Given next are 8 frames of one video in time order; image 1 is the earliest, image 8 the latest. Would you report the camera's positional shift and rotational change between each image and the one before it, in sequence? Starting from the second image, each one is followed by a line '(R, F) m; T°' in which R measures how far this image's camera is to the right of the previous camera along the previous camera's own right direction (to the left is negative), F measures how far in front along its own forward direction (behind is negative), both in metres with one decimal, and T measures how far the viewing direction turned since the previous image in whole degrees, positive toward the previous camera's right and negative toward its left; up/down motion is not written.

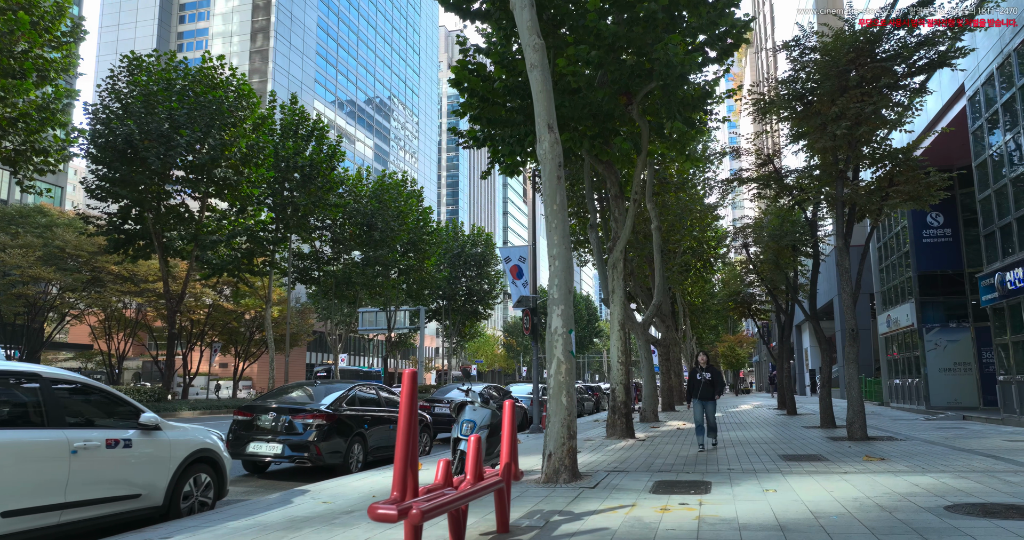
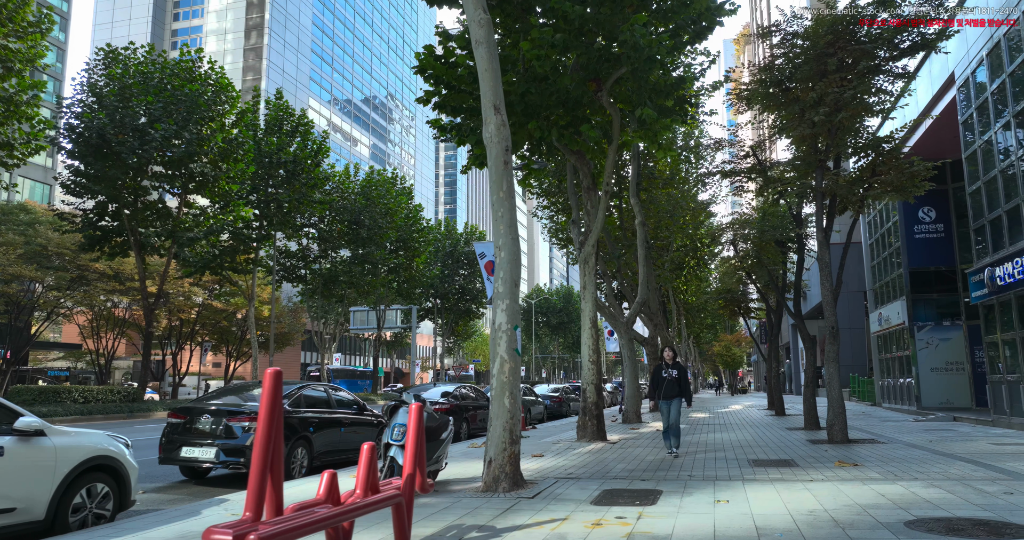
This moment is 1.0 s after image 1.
(+0.6, +0.6) m; 0°
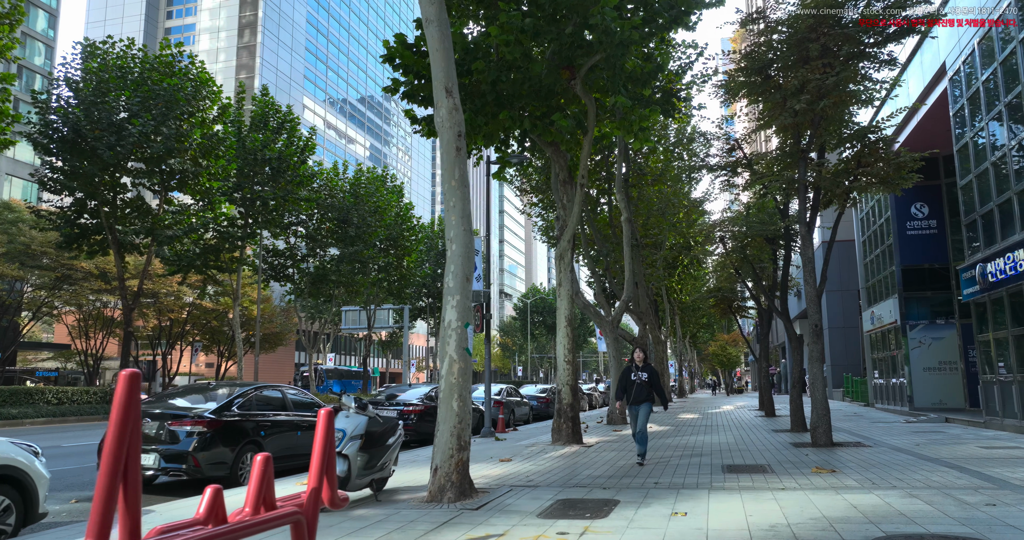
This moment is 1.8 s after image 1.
(+0.5, +0.5) m; 0°
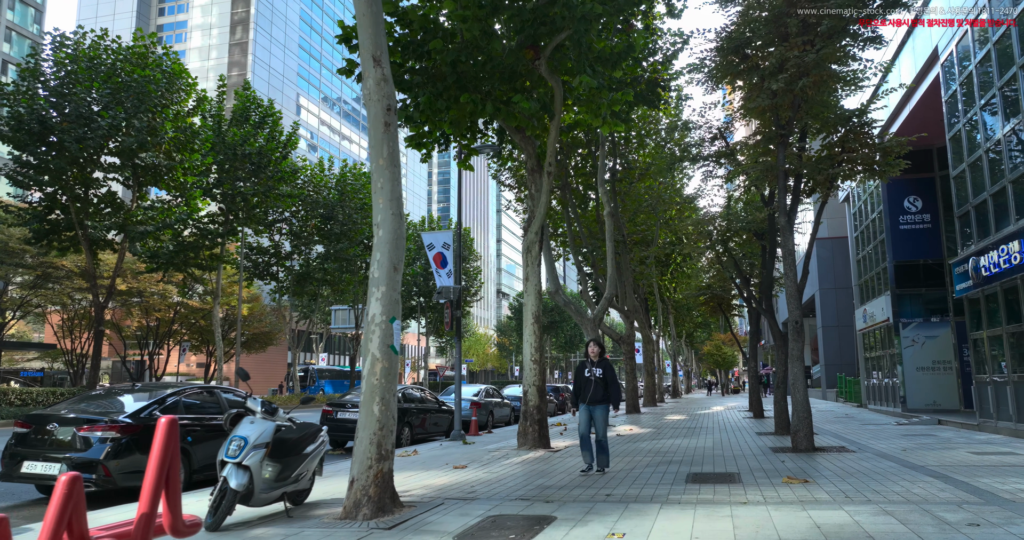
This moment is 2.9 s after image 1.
(+0.6, +0.7) m; 0°
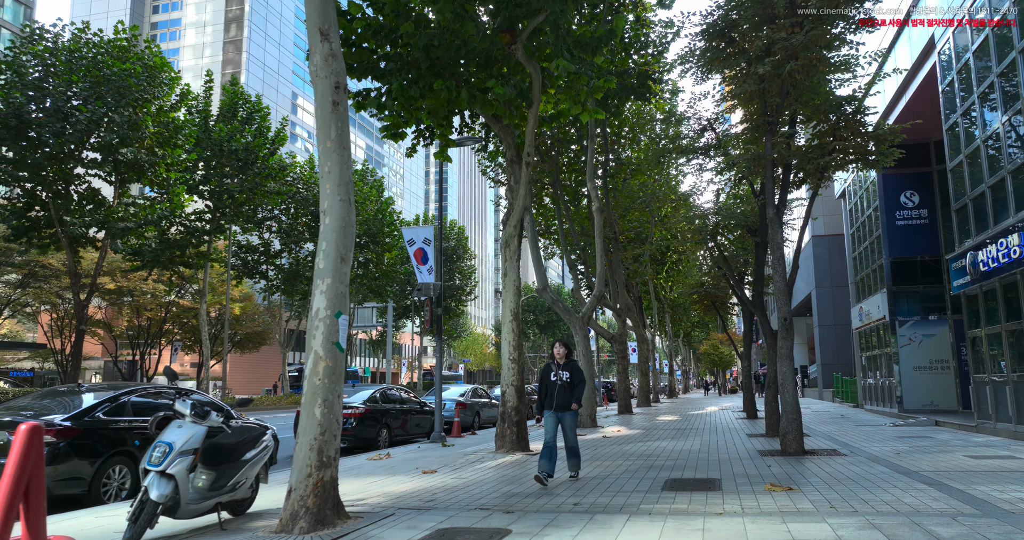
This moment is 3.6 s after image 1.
(+0.3, +0.5) m; 0°
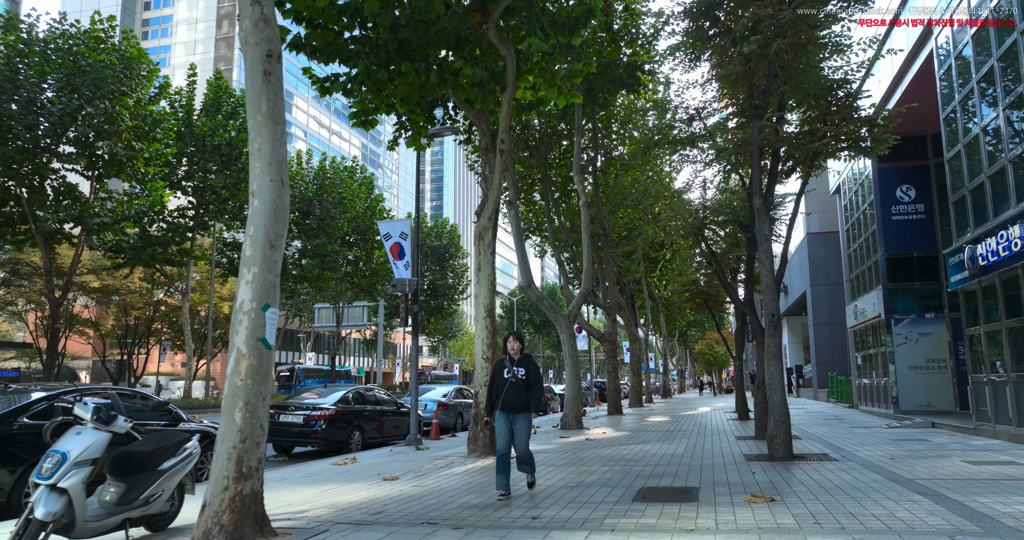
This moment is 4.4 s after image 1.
(+0.4, +0.6) m; 0°
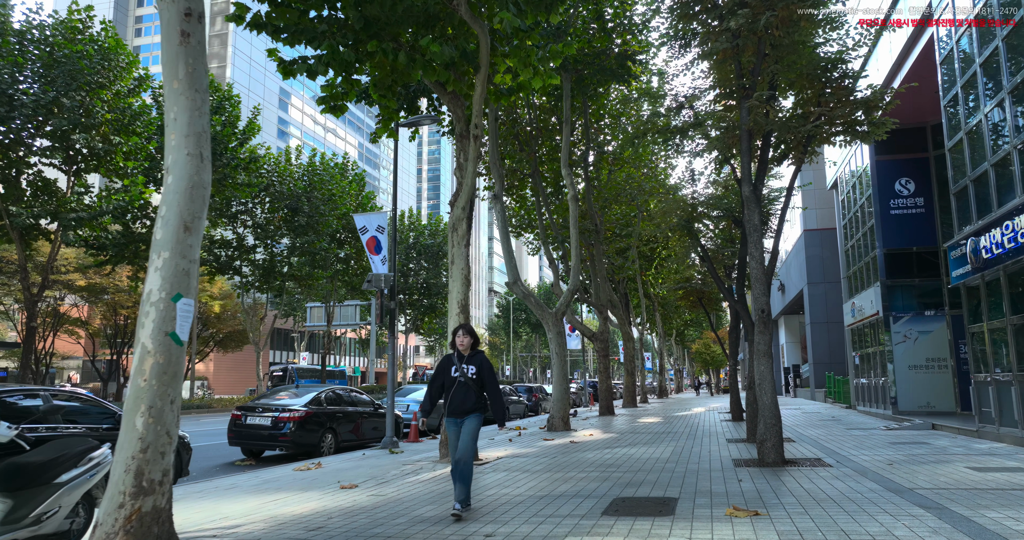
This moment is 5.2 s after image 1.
(+0.3, +0.6) m; 0°
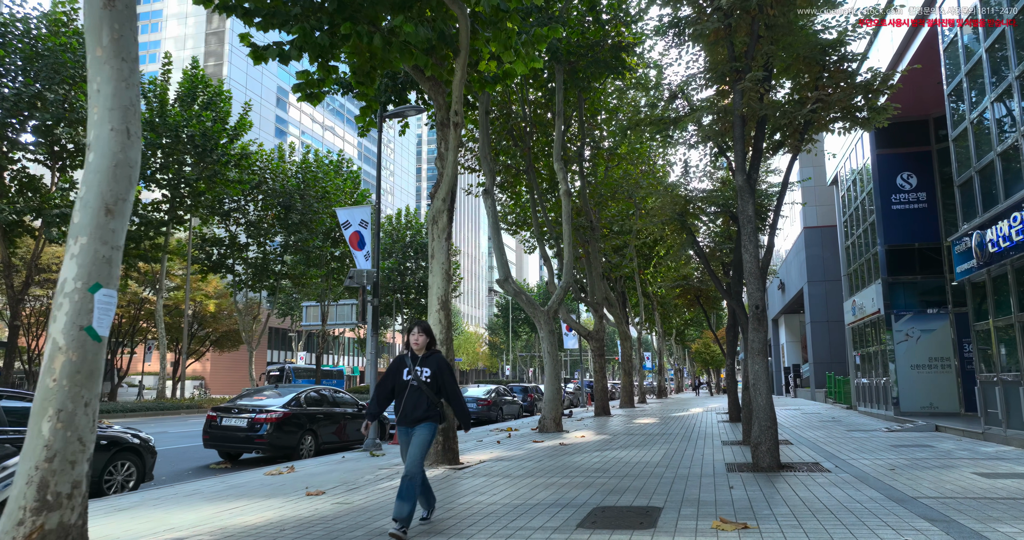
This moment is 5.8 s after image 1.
(+0.2, +0.5) m; 0°
